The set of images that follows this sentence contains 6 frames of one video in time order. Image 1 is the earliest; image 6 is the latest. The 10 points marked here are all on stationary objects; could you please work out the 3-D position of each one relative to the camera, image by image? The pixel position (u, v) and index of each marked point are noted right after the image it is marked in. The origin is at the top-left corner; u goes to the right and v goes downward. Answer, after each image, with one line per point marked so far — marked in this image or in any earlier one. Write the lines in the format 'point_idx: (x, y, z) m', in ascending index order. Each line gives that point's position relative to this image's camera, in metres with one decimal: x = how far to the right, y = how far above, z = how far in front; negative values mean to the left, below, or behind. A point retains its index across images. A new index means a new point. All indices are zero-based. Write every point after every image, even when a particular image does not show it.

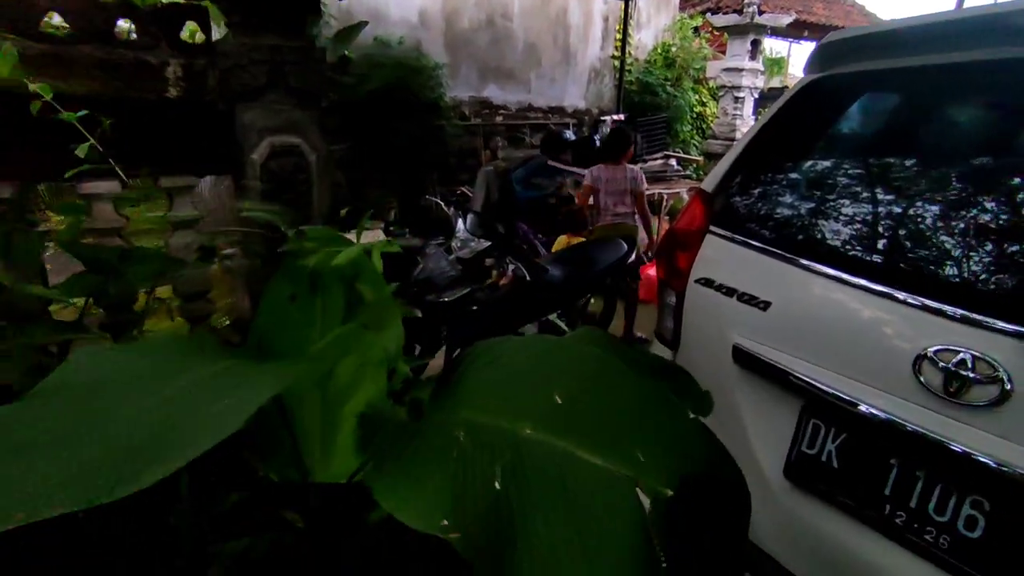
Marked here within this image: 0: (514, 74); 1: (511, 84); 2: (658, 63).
0: (0.0, +2.4, +6.6) m
1: (0.0, +2.3, +6.6) m
2: (+1.8, +2.8, +7.5) m
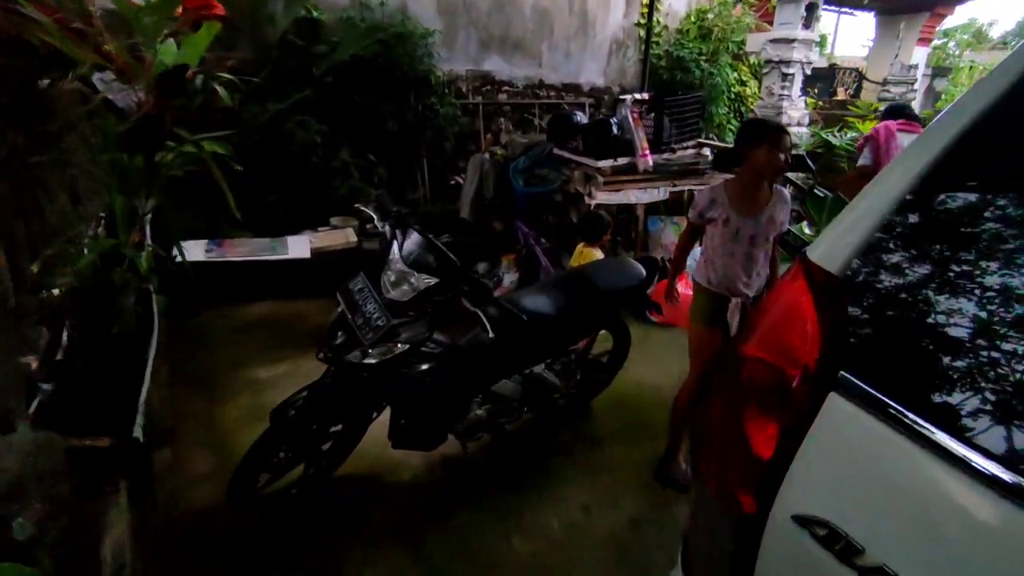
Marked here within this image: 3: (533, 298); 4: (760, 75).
0: (+0.1, +2.3, +5.7) m
1: (+0.1, +2.2, +5.7) m
2: (+1.9, +2.8, +6.5) m
3: (+0.1, -0.1, +2.5) m
4: (+2.8, +2.4, +6.8) m
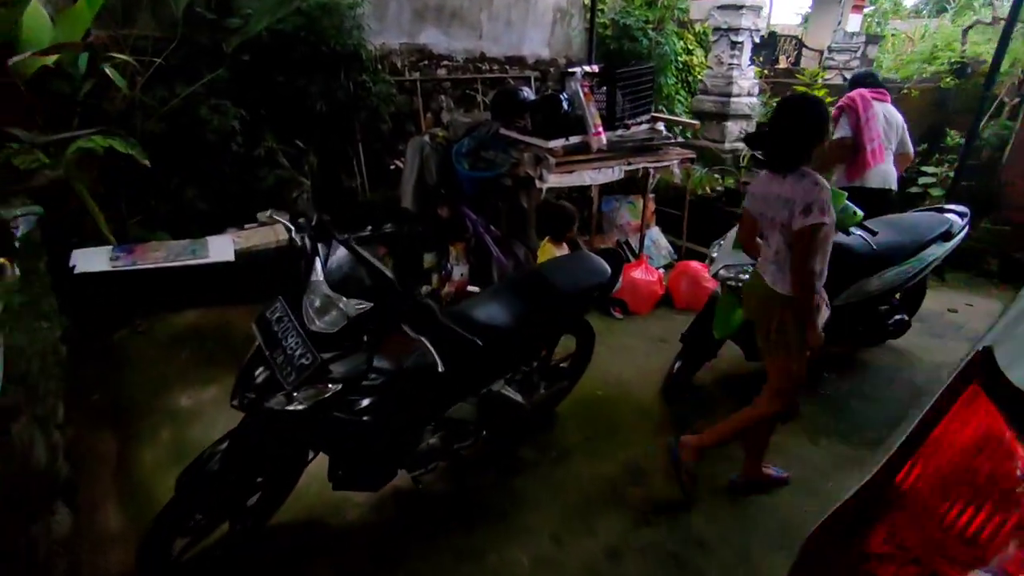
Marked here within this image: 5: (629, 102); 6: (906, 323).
0: (-0.5, +2.4, +5.2) m
1: (-0.5, +2.3, +5.3) m
2: (+1.3, +3.0, +6.2) m
3: (-0.1, -0.1, +2.2) m
4: (+2.1, +2.7, +6.6) m
5: (+0.9, +1.3, +4.3) m
6: (+2.2, -0.2, +3.4) m
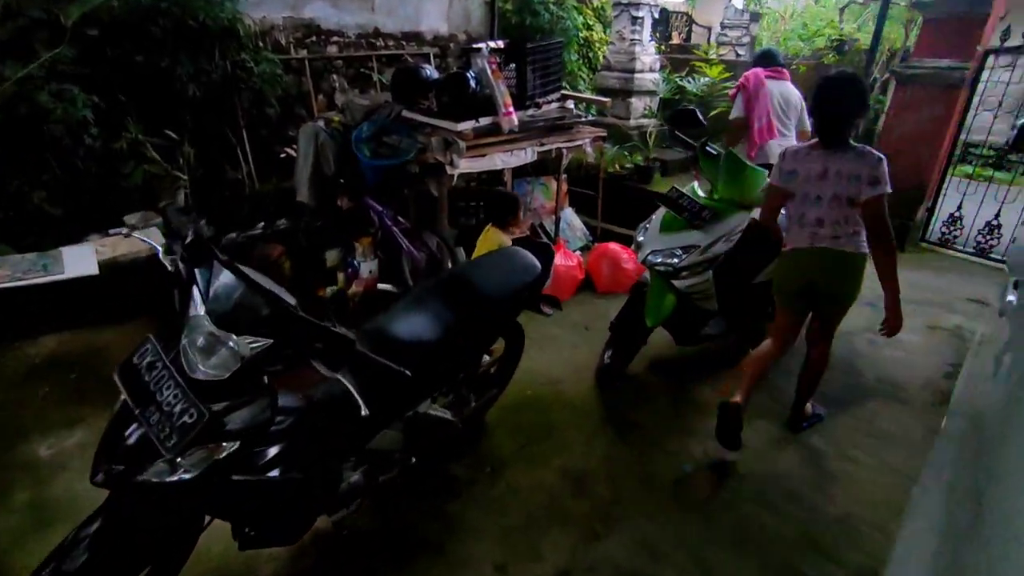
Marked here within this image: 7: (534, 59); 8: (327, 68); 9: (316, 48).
0: (-1.3, +2.4, +4.8) m
1: (-1.3, +2.3, +4.8) m
2: (+0.2, +3.2, +6.0) m
3: (-0.3, -0.1, +1.9) m
4: (+1.0, +2.9, +6.5) m
5: (+0.2, +1.4, +4.1) m
6: (+1.8, 0.0, +3.5) m
7: (+0.1, +1.5, +4.0) m
8: (-1.4, +1.7, +4.6) m
9: (-1.5, +1.9, +4.6) m
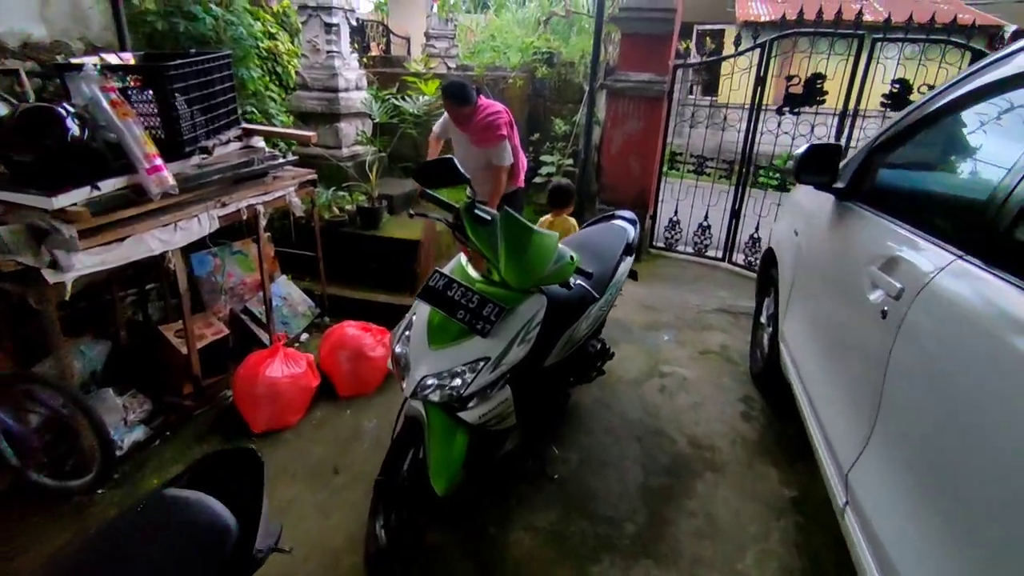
0: (-3.3, +1.5, +2.8) m
1: (-3.3, +1.4, +2.8) m
2: (-2.5, +2.4, +4.5) m
3: (-0.7, -0.6, +0.6) m
4: (-2.0, +2.3, +5.3) m
5: (-1.5, +0.8, +2.8) m
6: (+0.5, -0.3, +2.9) m
7: (-1.4, +0.9, +2.6) m
8: (-3.2, +0.8, +2.6) m
9: (-3.2, +0.9, +2.5) m
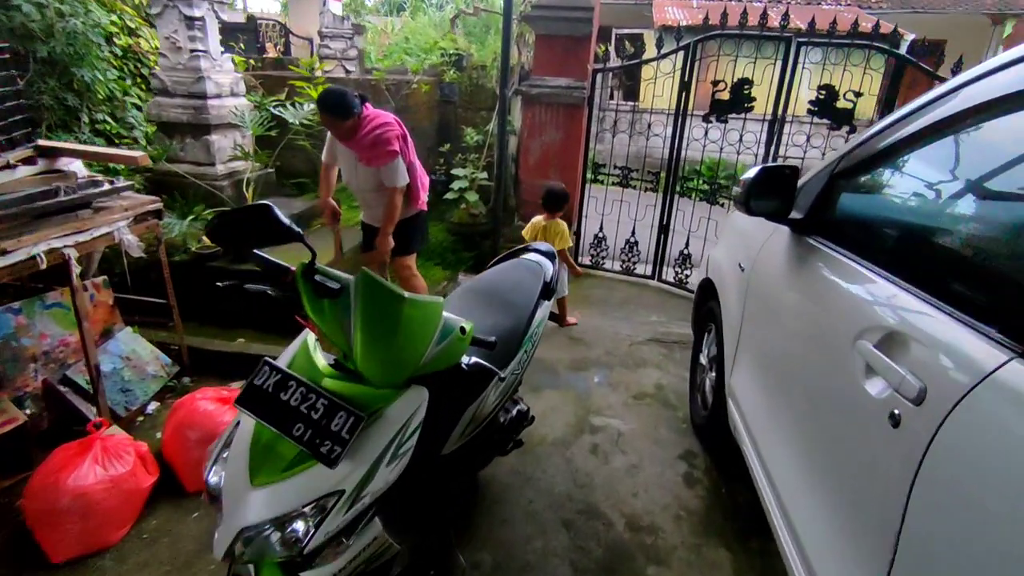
0: (-3.7, +1.2, +1.8) m
1: (-3.7, +1.1, +1.8) m
2: (-3.2, +2.1, +3.7) m
3: (-0.8, -0.9, 0.0) m
4: (-2.7, +2.0, +4.5) m
5: (-1.9, +0.6, +2.1) m
6: (+0.1, -0.5, +2.4) m
7: (-1.8, +0.6, +1.9) m
8: (-3.5, +0.5, +1.7) m
9: (-3.6, +0.6, +1.6) m
